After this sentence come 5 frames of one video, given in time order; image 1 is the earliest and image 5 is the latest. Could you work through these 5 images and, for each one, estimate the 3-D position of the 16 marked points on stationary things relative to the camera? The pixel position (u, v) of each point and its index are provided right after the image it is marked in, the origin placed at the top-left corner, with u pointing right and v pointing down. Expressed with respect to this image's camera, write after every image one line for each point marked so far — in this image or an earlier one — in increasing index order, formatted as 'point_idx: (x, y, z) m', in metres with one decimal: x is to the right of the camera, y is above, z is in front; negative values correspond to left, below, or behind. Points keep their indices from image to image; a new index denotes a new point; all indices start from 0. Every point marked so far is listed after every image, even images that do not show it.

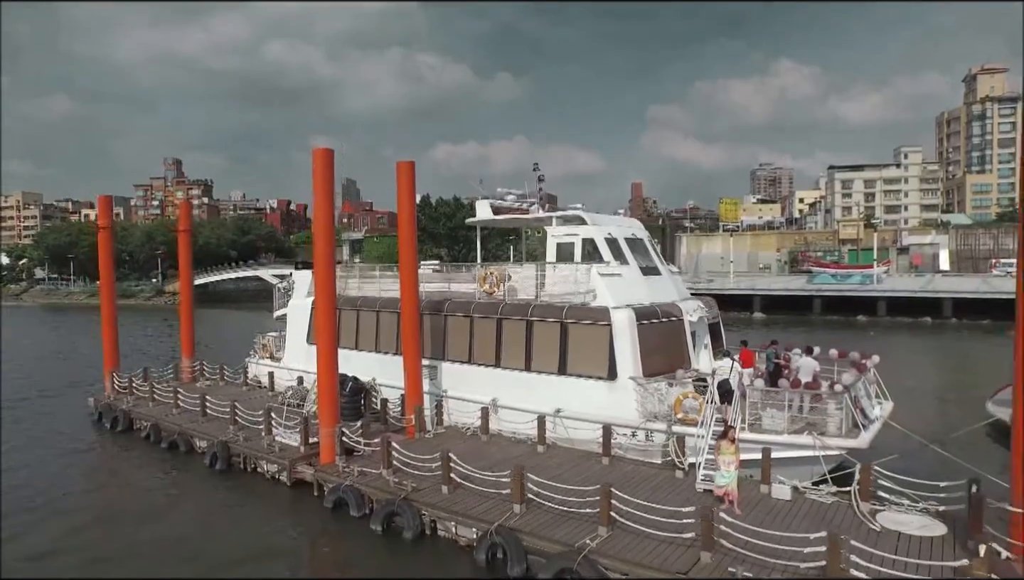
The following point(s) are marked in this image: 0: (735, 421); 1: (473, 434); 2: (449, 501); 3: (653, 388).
0: (+2.7, -1.6, +8.1) m
1: (-0.6, -2.2, +10.2) m
2: (-0.7, -2.4, +7.5) m
3: (+1.9, -1.3, +8.9) m
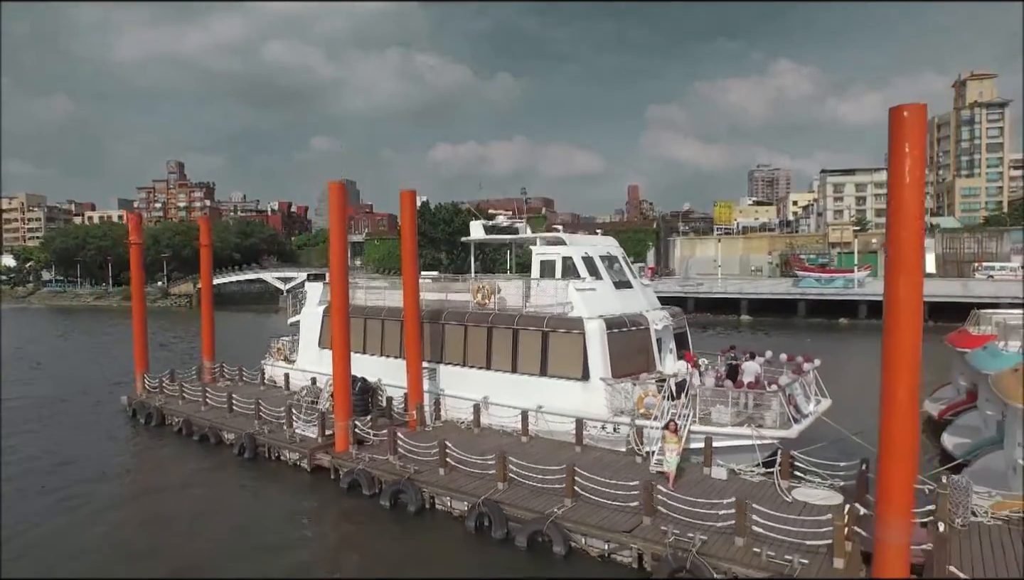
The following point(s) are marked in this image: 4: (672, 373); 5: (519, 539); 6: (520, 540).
0: (+2.5, -1.8, +9.6) m
1: (-0.8, -2.4, +11.7) m
2: (-0.9, -2.6, +9.0) m
3: (+1.7, -1.5, +10.4) m
4: (+2.7, -1.4, +11.1) m
5: (+0.1, -2.8, +7.6) m
6: (+0.1, -2.9, +7.6) m
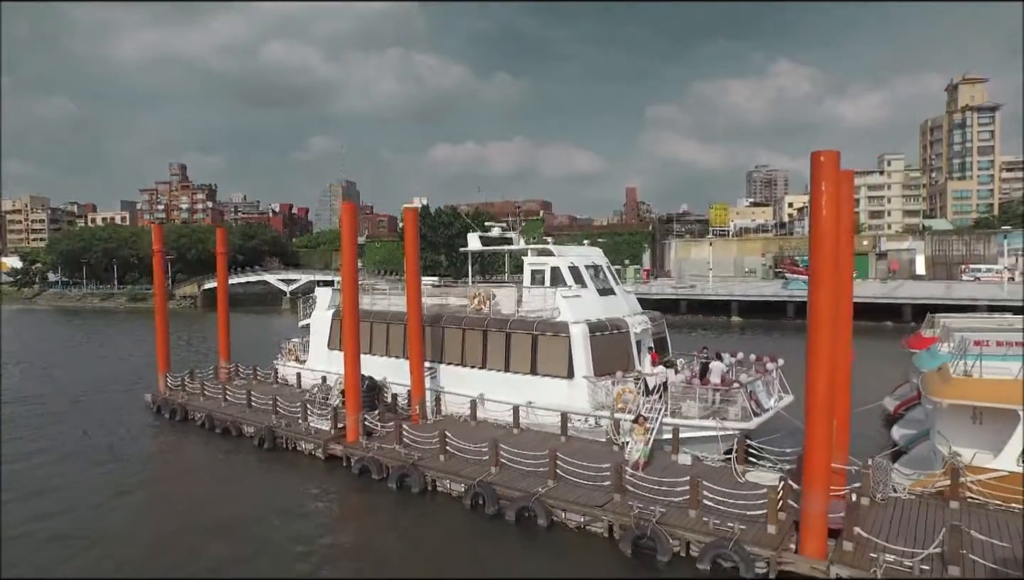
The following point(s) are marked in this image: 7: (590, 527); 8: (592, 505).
0: (+2.4, -2.0, +10.9) m
1: (-0.9, -2.6, +13.0) m
2: (-1.0, -2.7, +10.3) m
3: (+1.6, -1.7, +11.7) m
4: (+2.6, -1.5, +12.4) m
5: (0.0, -3.0, +8.9) m
6: (0.0, -3.0, +8.9) m
7: (+1.0, -3.0, +8.4) m
8: (+1.0, -2.7, +8.4) m
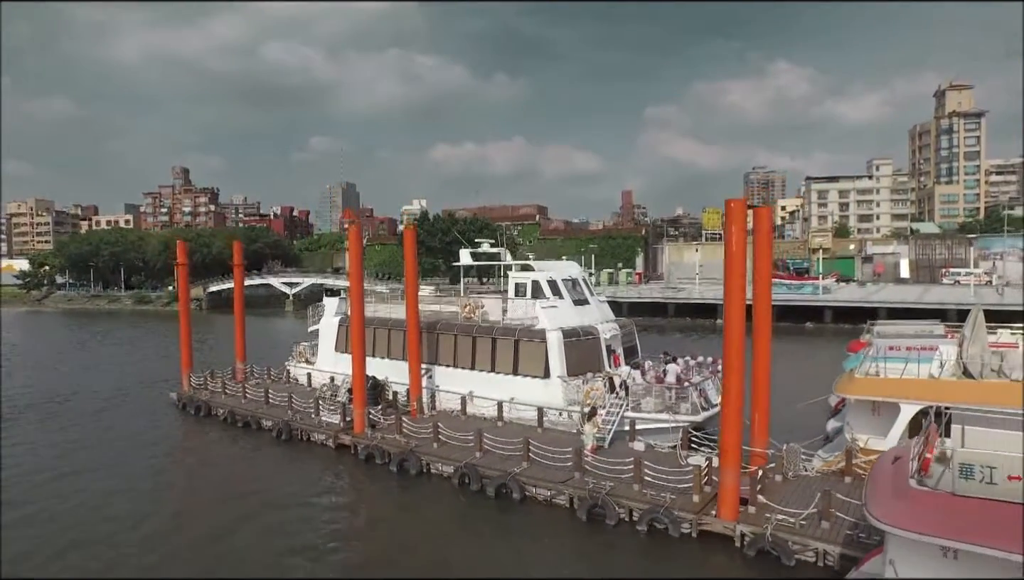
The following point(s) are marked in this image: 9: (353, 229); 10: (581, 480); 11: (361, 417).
0: (+2.1, -2.2, +12.8) m
1: (-1.3, -2.8, +14.9) m
2: (-1.4, -3.0, +12.2) m
3: (+1.2, -1.9, +13.6) m
4: (+2.2, -1.8, +14.3) m
5: (-0.4, -3.2, +10.8) m
6: (-0.4, -3.3, +10.8) m
7: (+0.7, -3.3, +10.3) m
8: (+0.7, -3.0, +10.3) m
9: (-3.5, +1.3, +15.0) m
10: (+1.1, -2.9, +10.3) m
11: (-3.2, -2.7, +13.9) m
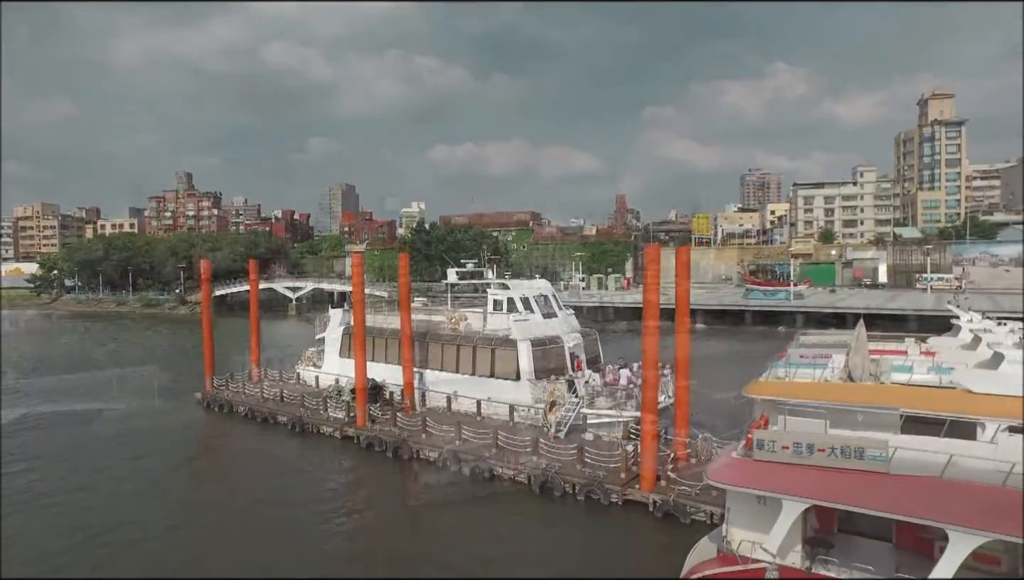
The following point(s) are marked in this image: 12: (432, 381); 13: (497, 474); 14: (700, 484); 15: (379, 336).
0: (+1.5, -2.6, +15.5) m
1: (-1.8, -3.2, +17.6) m
2: (-1.9, -3.4, +14.9) m
3: (+0.7, -2.3, +16.3) m
4: (+1.7, -2.2, +17.0) m
5: (-0.9, -3.7, +13.5) m
6: (-0.9, -3.7, +13.5) m
7: (+0.1, -3.7, +13.0) m
8: (+0.1, -3.4, +13.0) m
9: (-4.1, +0.9, +17.7) m
10: (+0.5, -3.4, +13.0) m
11: (-3.8, -3.1, +16.6) m
12: (-2.2, -2.5, +18.4) m
13: (-0.3, -3.7, +13.3) m
14: (+3.2, -3.3, +11.4) m
15: (-4.0, -1.4, +19.9) m
